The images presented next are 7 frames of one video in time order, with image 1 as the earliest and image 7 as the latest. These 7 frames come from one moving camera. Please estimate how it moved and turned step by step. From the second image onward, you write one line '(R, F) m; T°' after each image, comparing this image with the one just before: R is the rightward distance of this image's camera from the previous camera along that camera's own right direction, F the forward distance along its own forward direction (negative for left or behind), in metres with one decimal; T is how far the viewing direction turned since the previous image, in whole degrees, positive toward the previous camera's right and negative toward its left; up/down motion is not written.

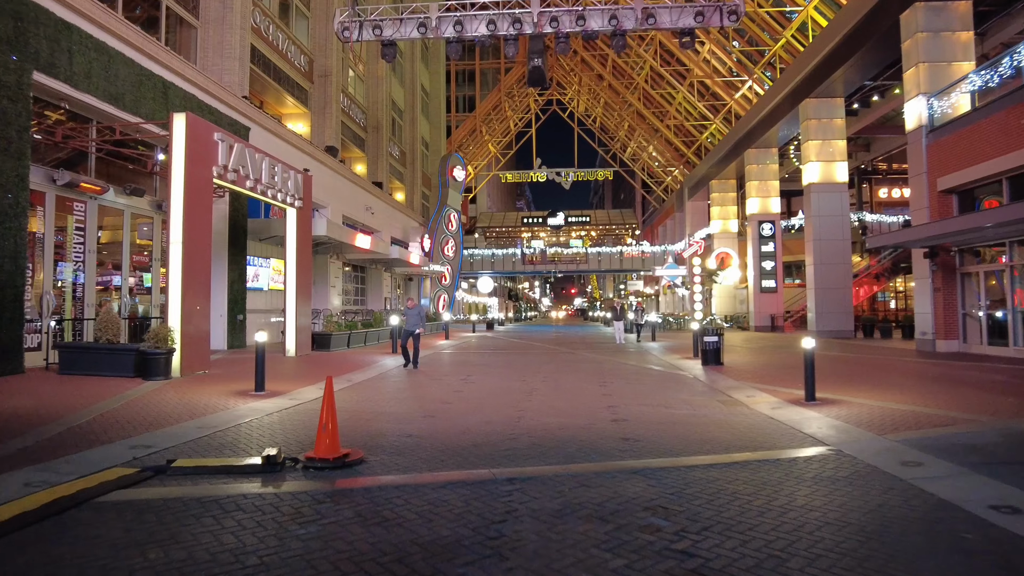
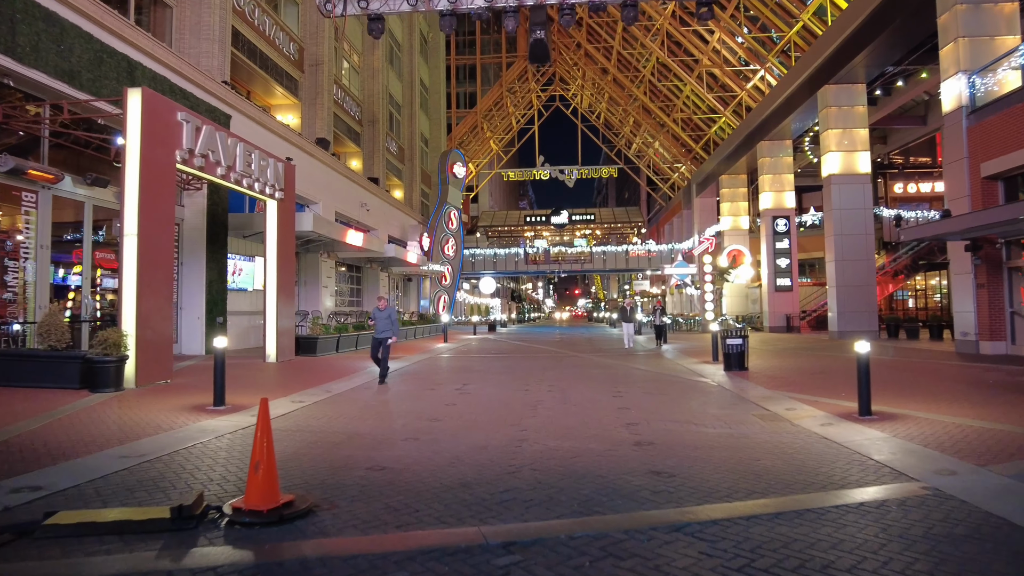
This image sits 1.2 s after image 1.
(0.0, +1.5) m; 0°
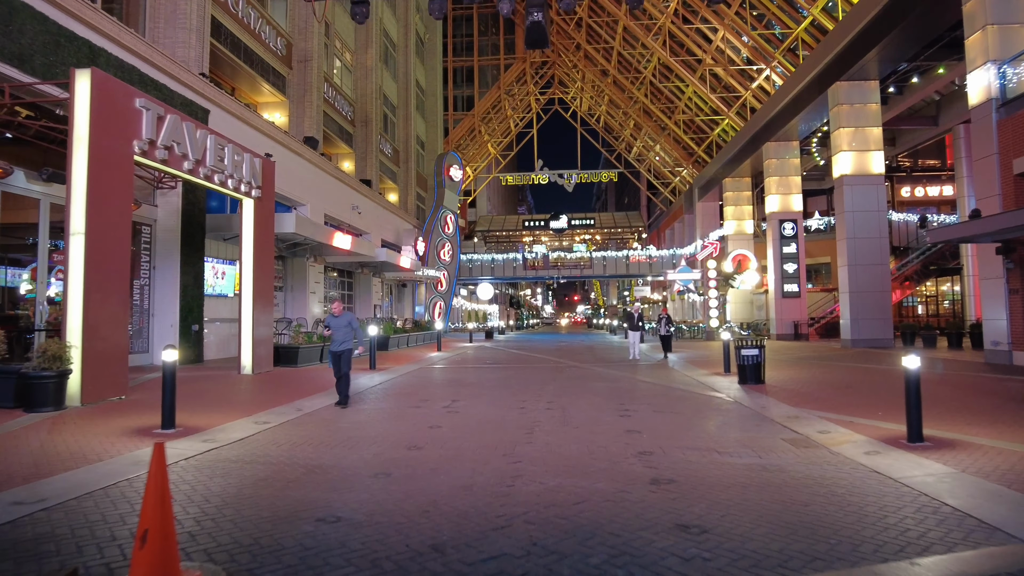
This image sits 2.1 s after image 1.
(+0.1, +1.2) m; 0°
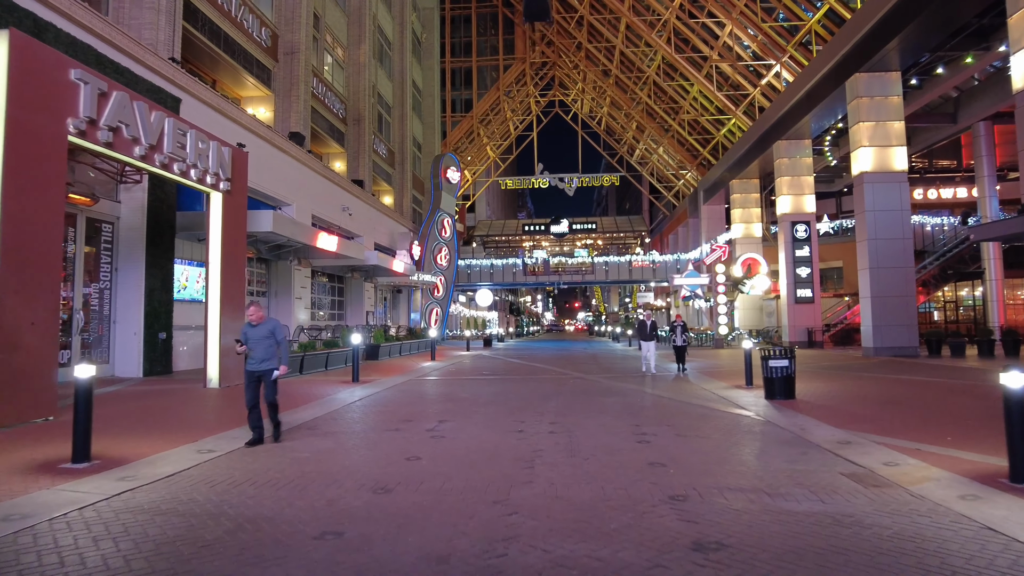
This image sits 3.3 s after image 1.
(0.0, +1.5) m; 0°
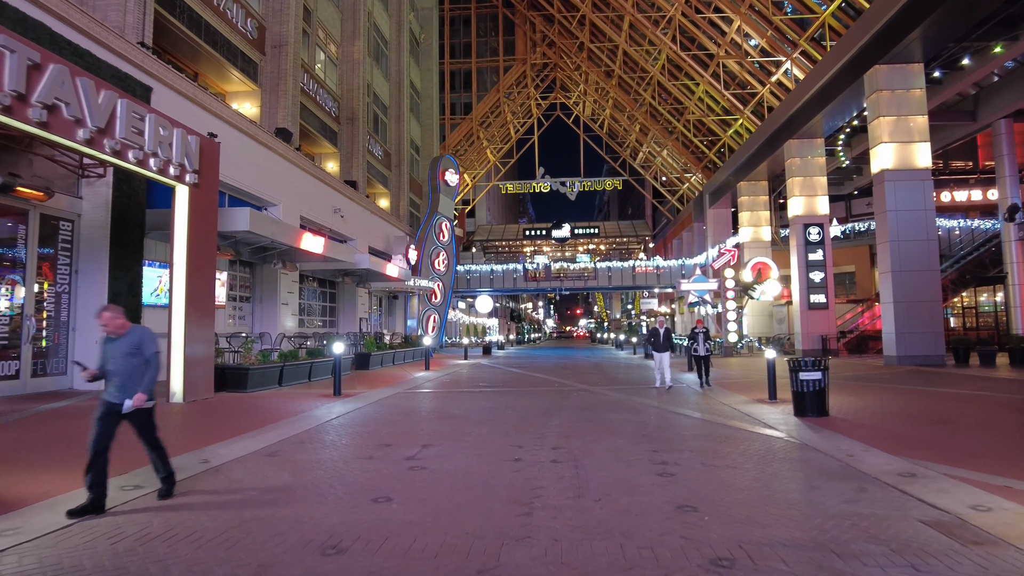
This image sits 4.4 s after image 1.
(+0.1, +1.3) m; 0°
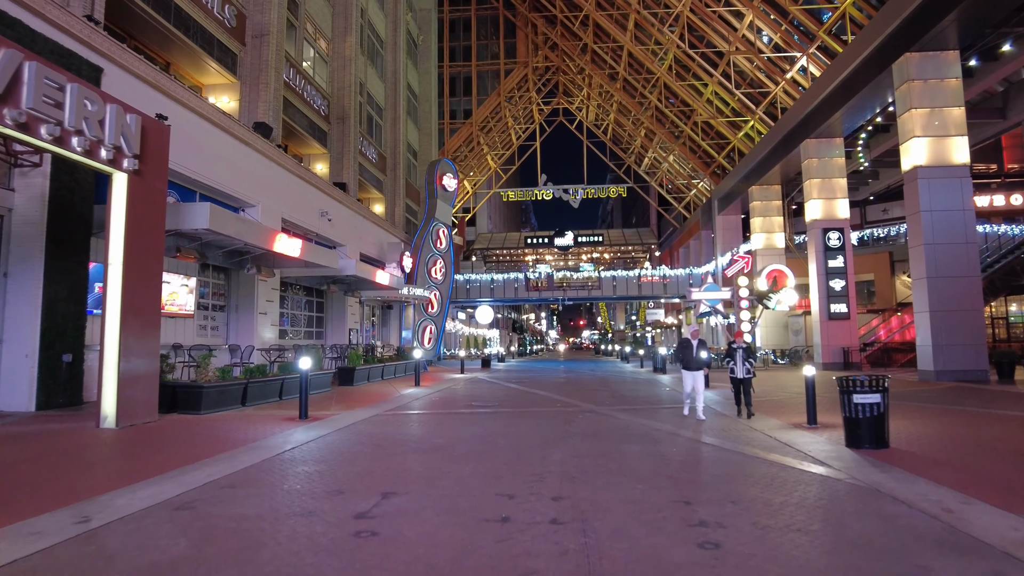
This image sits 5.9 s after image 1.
(+0.1, +1.8) m; 0°
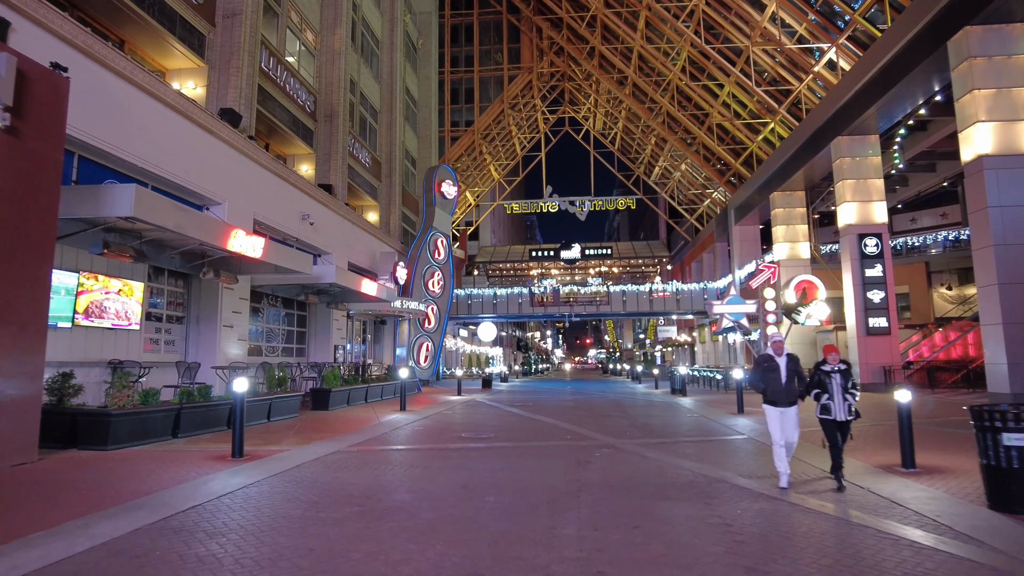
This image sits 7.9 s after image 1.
(+0.1, +2.6) m; 0°
